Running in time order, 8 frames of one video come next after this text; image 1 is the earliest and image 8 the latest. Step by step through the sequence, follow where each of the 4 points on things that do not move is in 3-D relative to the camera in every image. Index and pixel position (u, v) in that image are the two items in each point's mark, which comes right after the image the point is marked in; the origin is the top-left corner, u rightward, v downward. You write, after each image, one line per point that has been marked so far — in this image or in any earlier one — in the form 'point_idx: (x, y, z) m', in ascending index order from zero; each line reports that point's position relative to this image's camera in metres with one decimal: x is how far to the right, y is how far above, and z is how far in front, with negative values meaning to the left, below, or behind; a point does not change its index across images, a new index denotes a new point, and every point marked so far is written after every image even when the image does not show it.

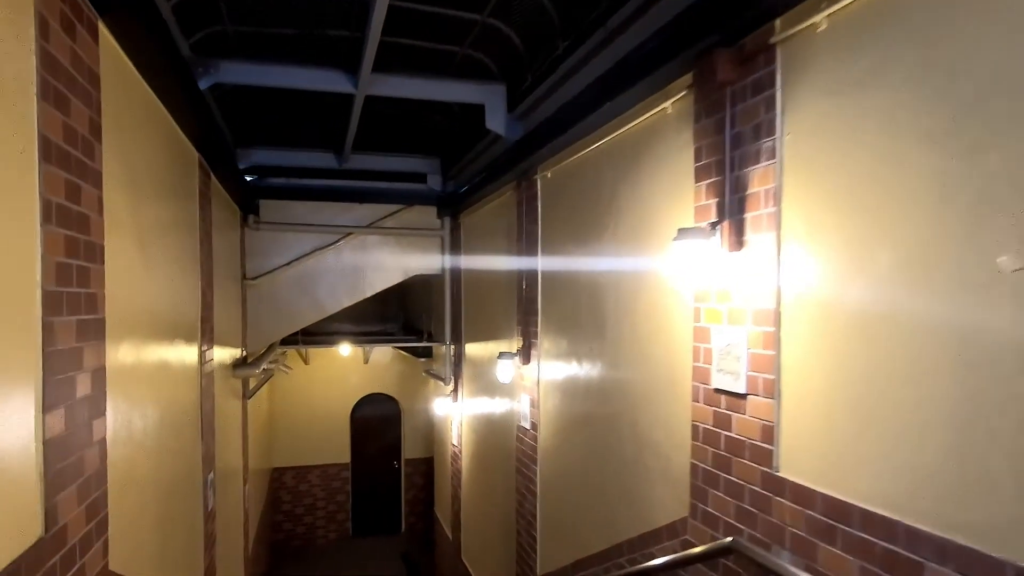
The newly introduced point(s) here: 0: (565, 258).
0: (+0.2, +0.1, +3.0) m
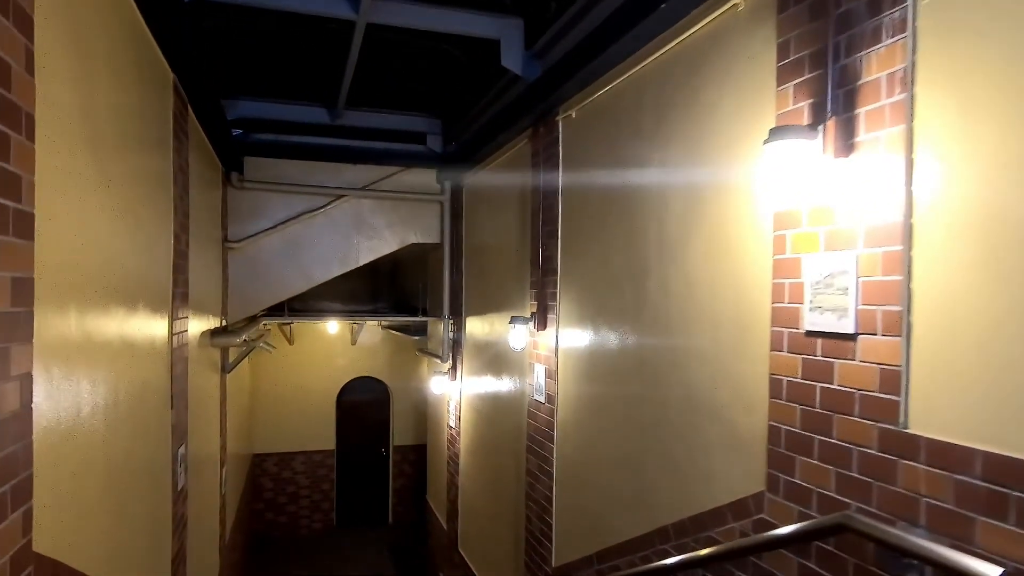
0: (+0.3, +0.3, +2.7) m
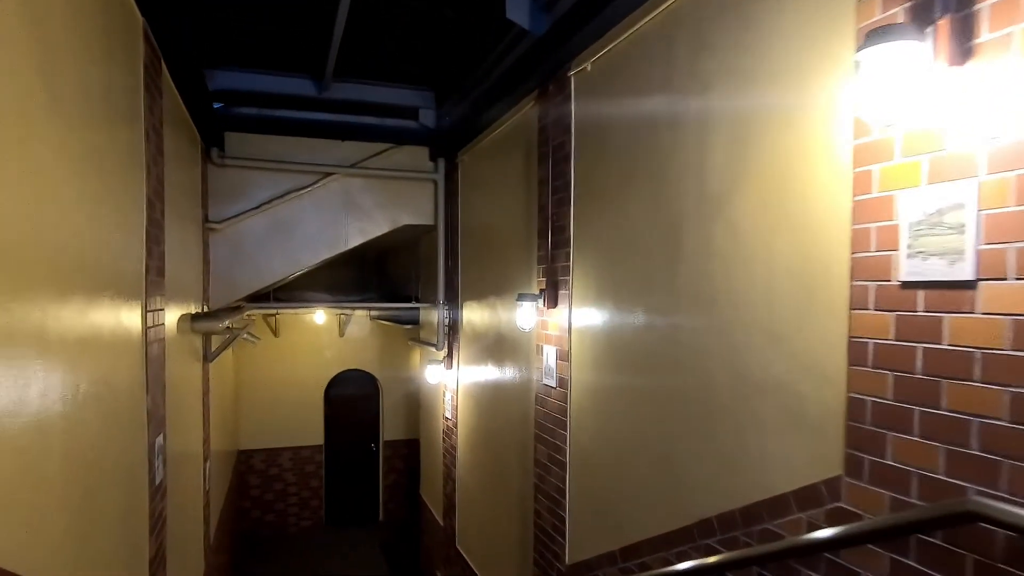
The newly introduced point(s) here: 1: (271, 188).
0: (+0.4, +0.4, +2.4) m
1: (-1.6, +0.7, +4.4) m
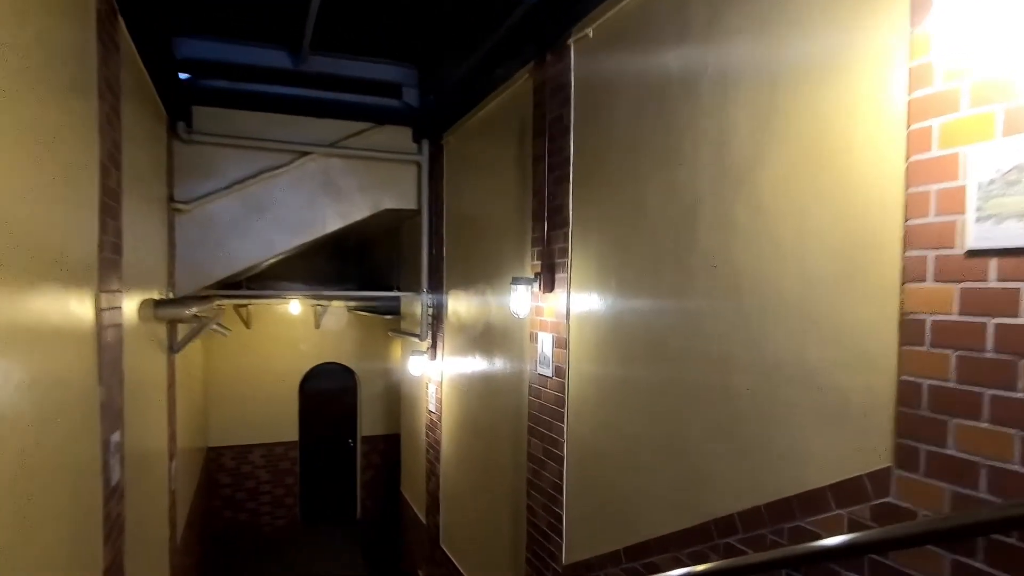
0: (+0.4, +0.5, +2.2) m
1: (-1.6, +0.7, +4.2) m
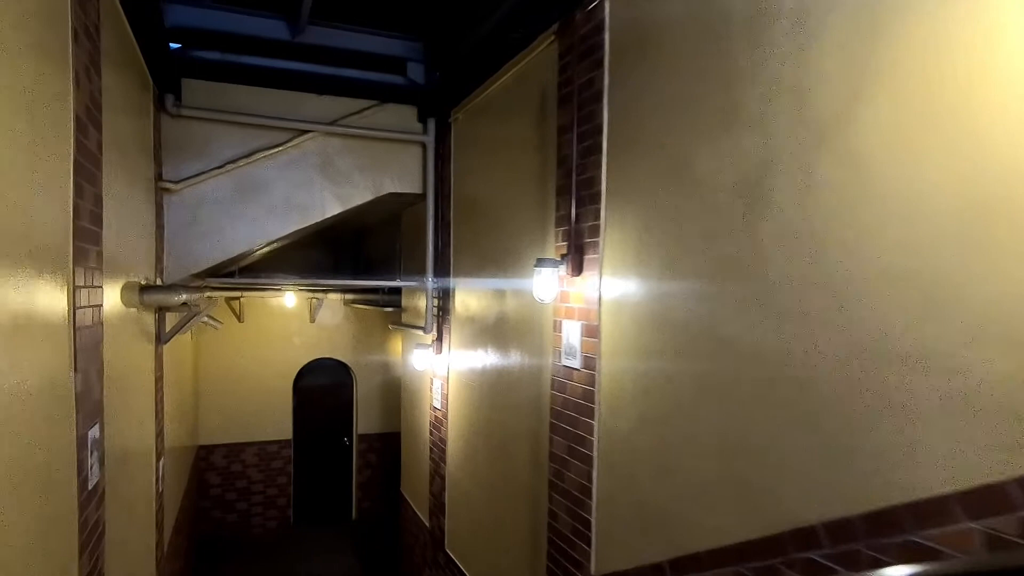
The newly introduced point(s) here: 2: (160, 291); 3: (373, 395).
0: (+0.5, +0.6, +2.0) m
1: (-1.6, +0.8, +3.9) m
2: (-1.6, 0.0, +3.1) m
3: (-1.3, -1.0, +6.6) m
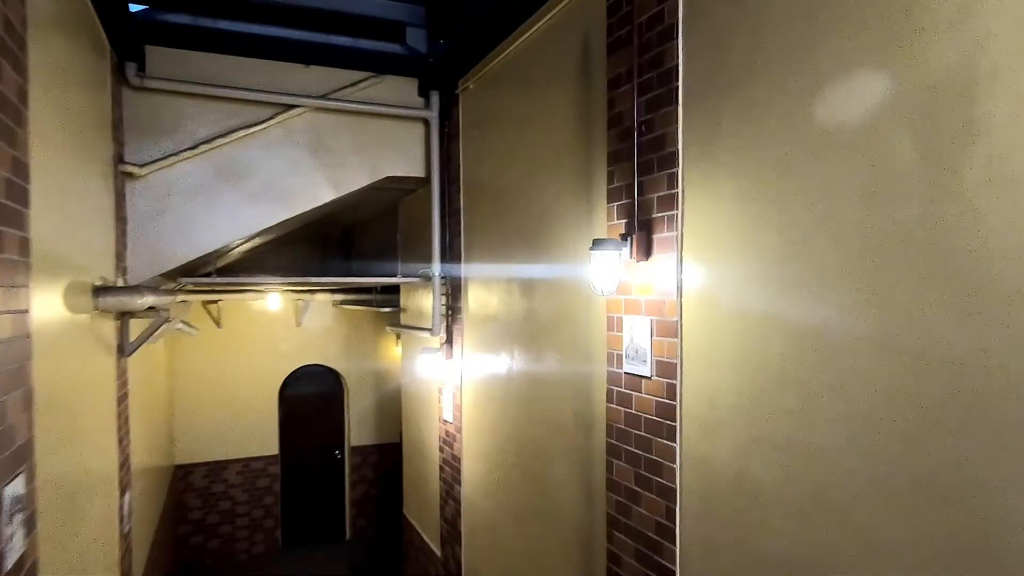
0: (+0.6, +0.6, +1.5) m
1: (-1.5, +0.8, +3.4) m
2: (-1.5, 0.0, +2.6) m
3: (-1.3, -1.0, +6.1) m
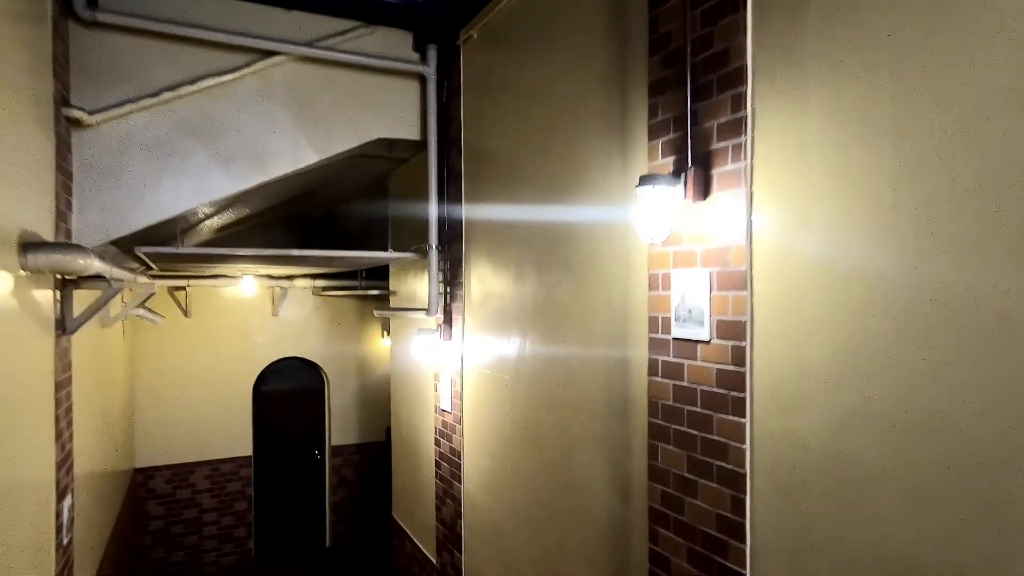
0: (+0.7, +0.7, +1.1) m
1: (-1.4, +0.9, +2.9) m
2: (-1.4, +0.1, +2.1) m
3: (-1.3, -0.9, +5.7) m
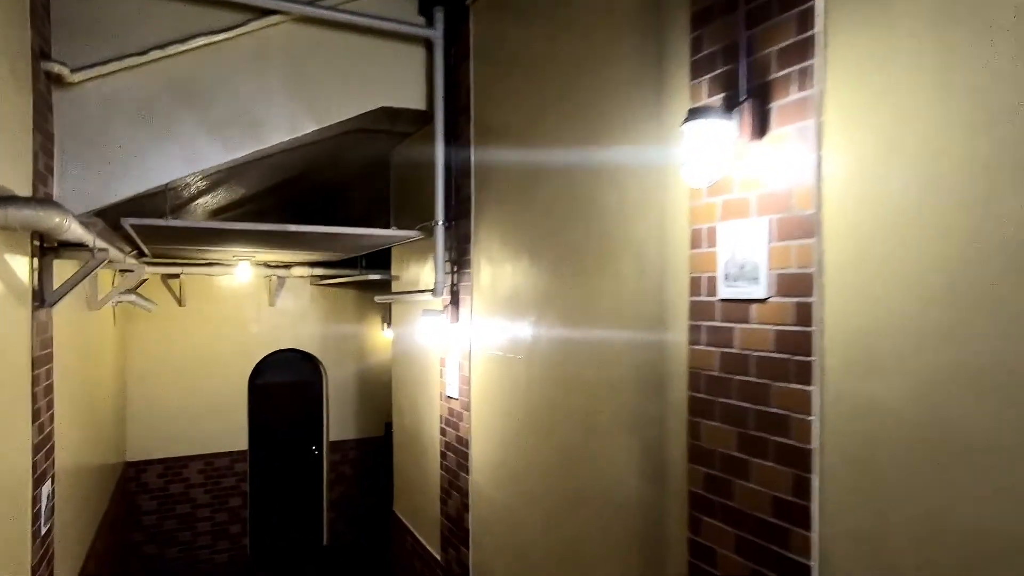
0: (+0.8, +0.8, +0.9) m
1: (-1.4, +1.0, +2.7) m
2: (-1.4, +0.2, +1.9) m
3: (-1.3, -0.8, +5.5) m
